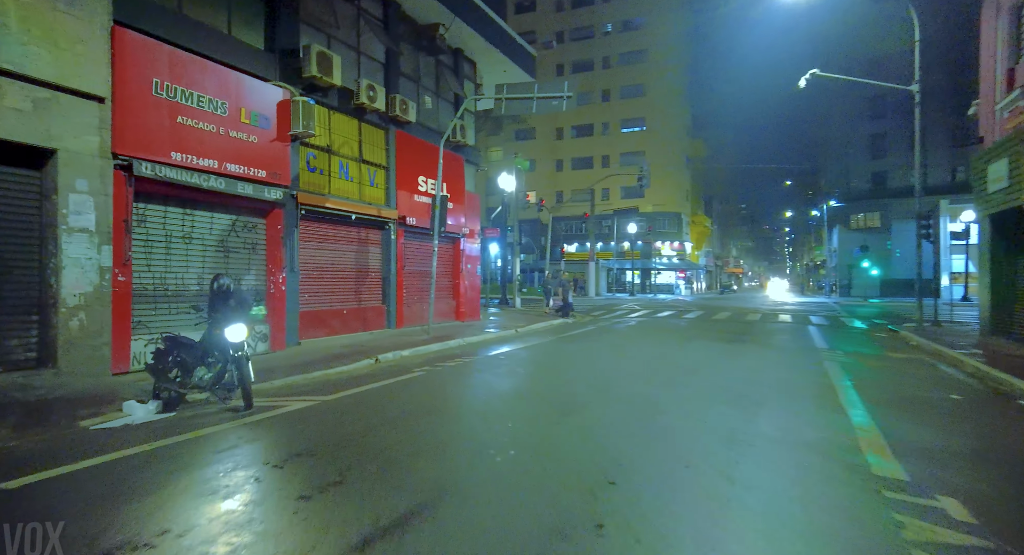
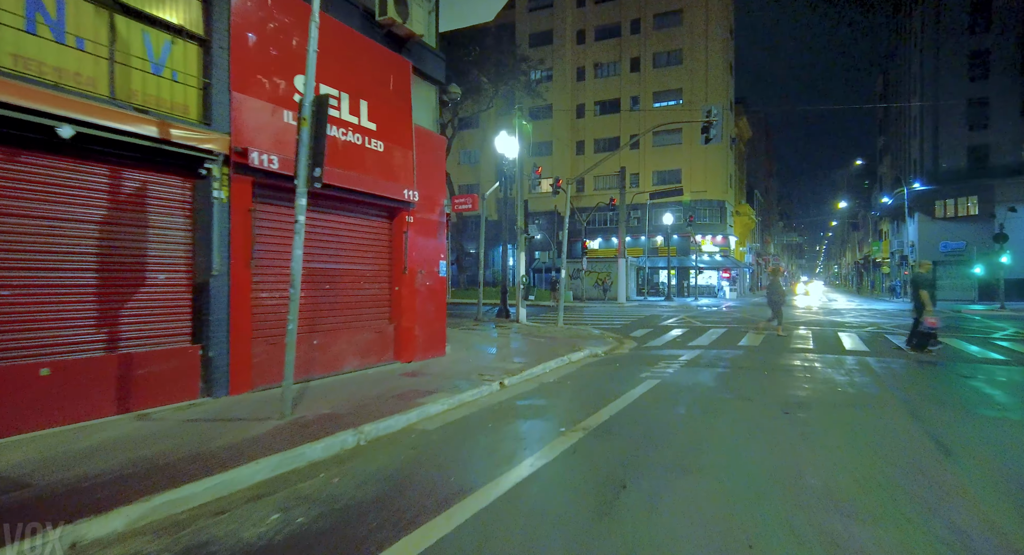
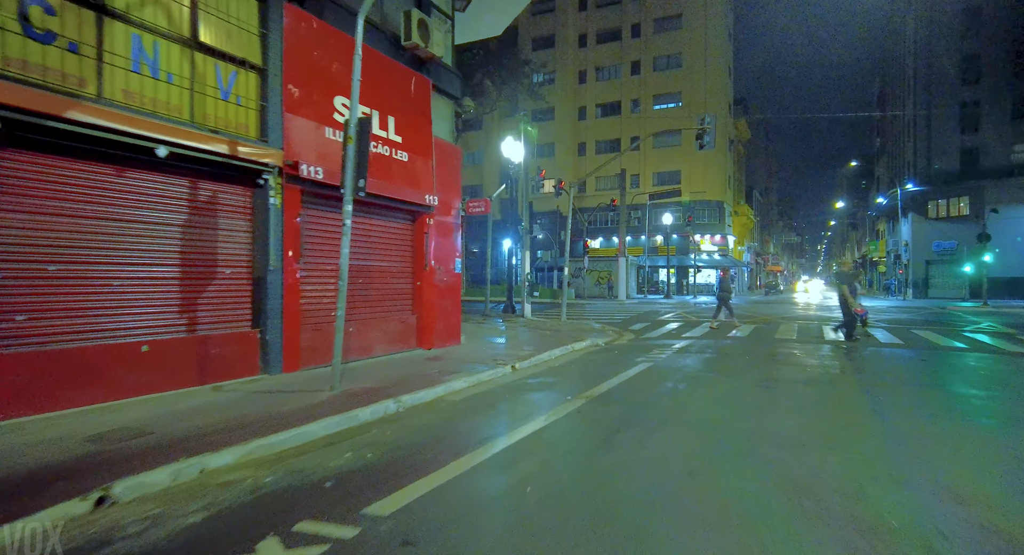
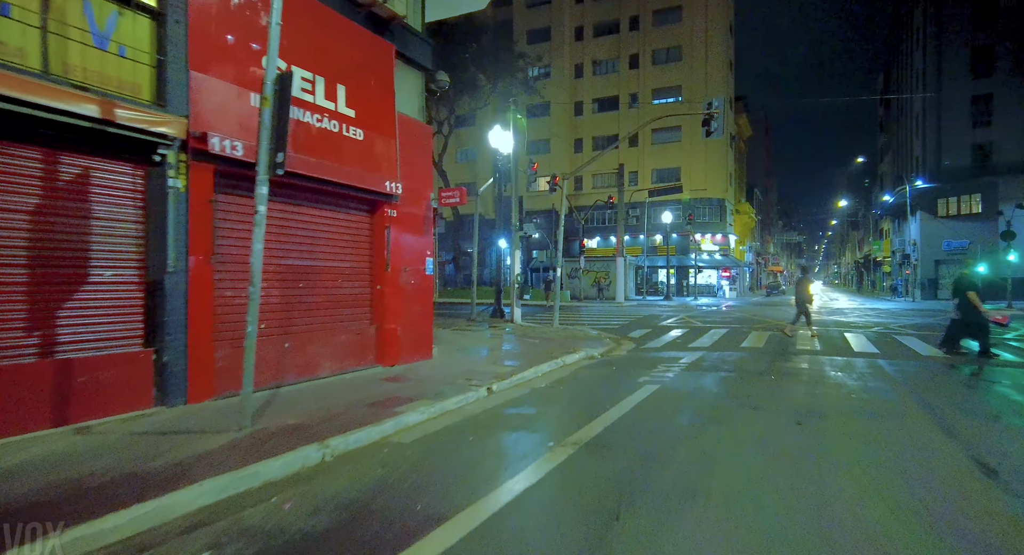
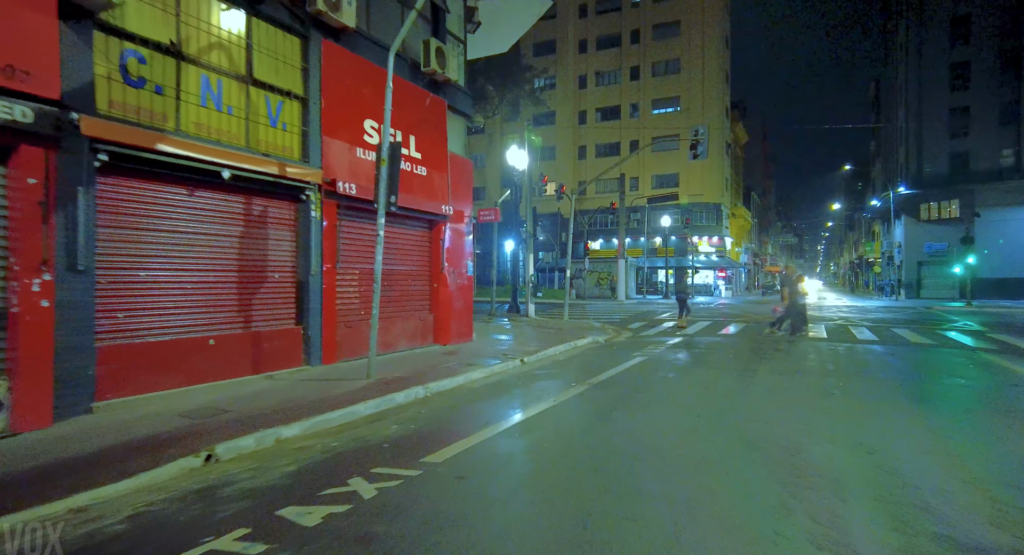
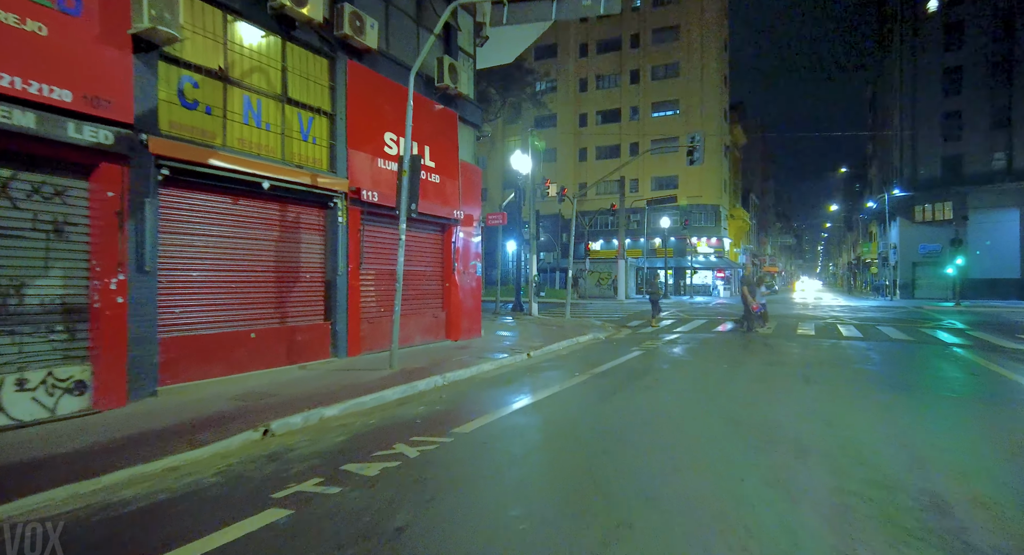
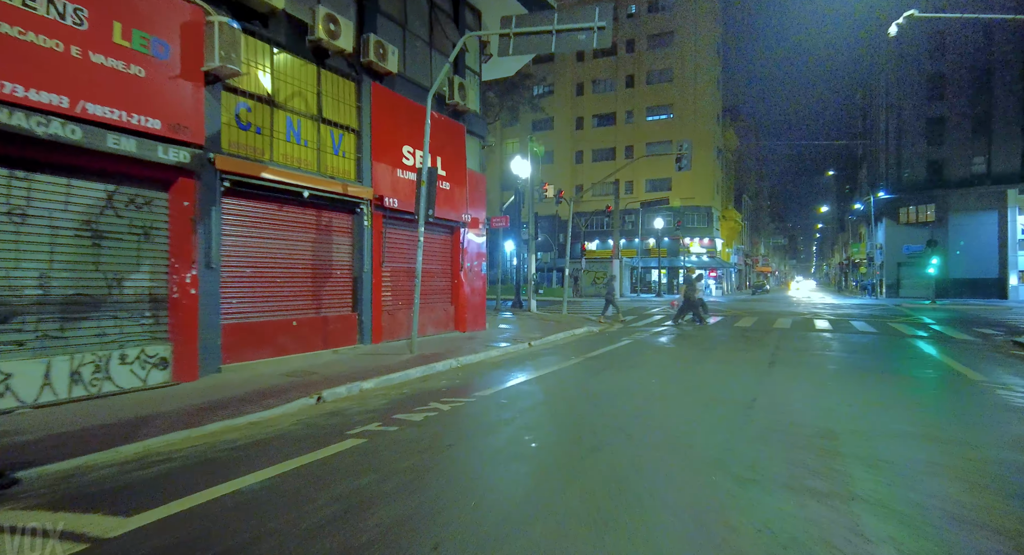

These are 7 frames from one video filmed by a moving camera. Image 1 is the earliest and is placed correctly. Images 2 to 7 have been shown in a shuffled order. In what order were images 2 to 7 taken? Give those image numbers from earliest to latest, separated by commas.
7, 6, 5, 3, 2, 4
